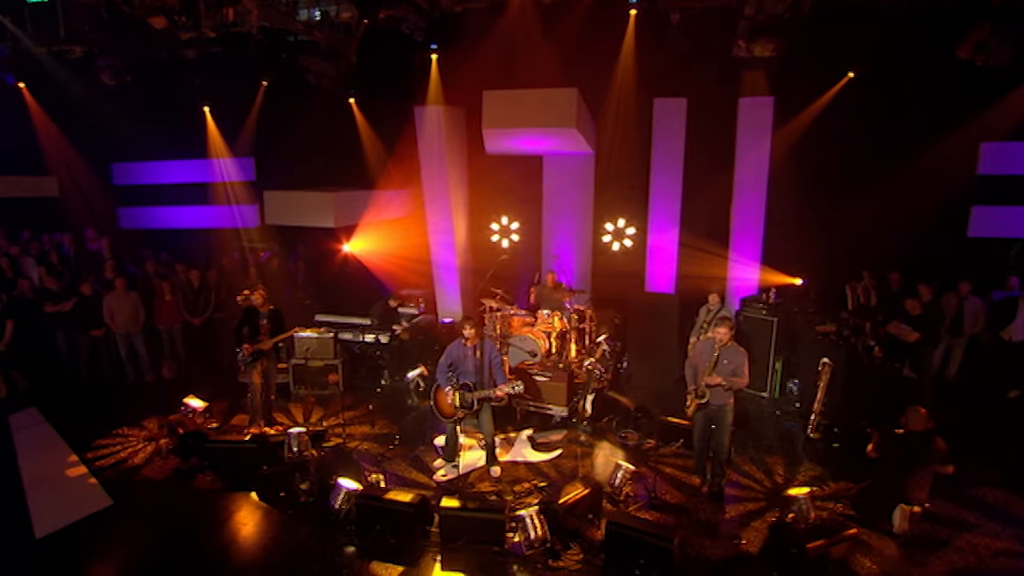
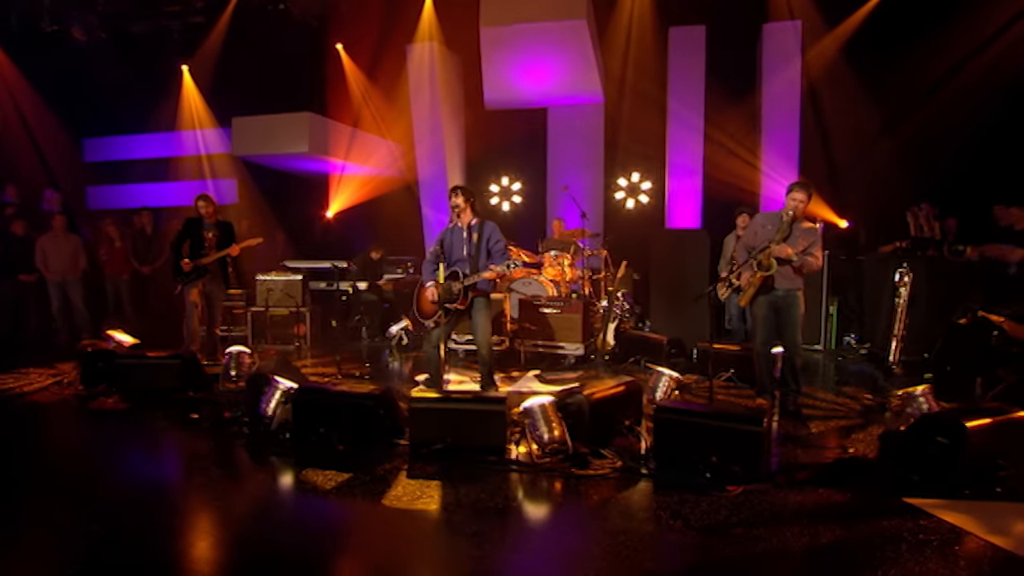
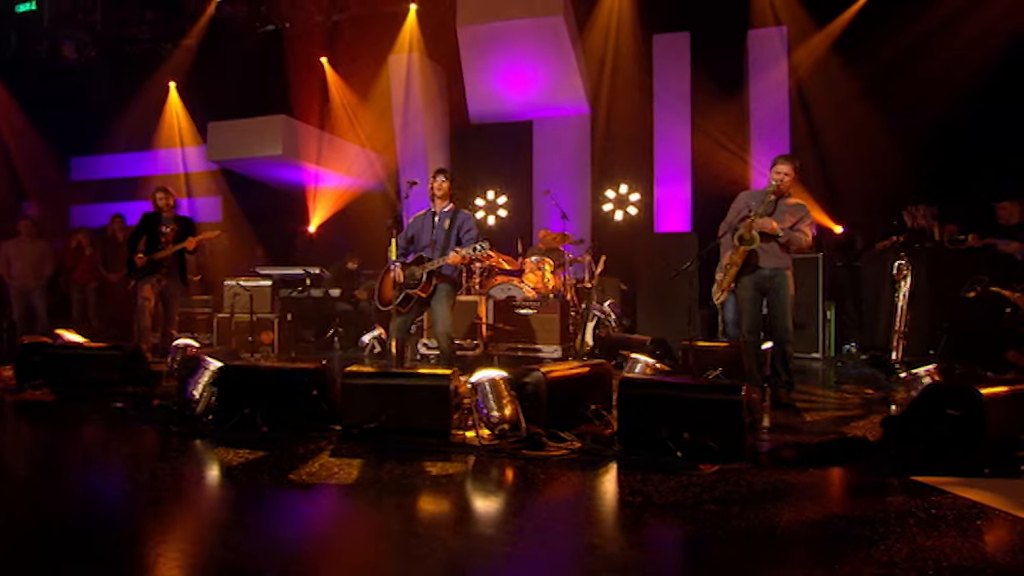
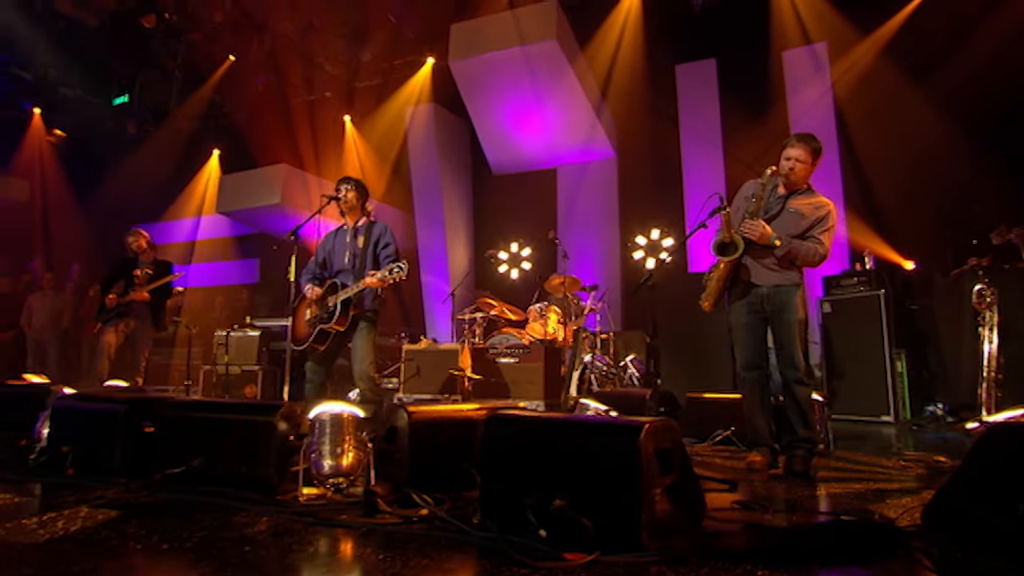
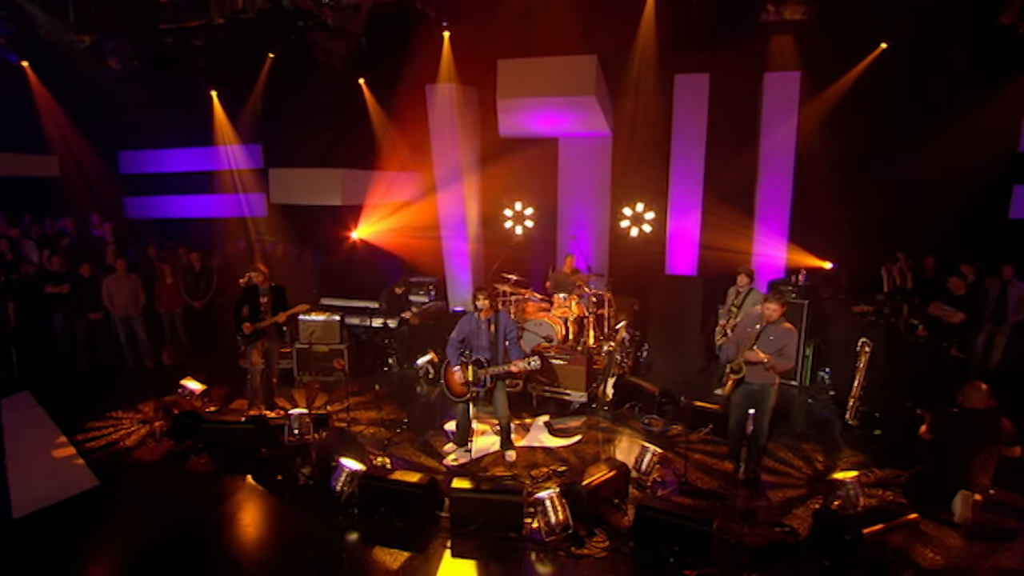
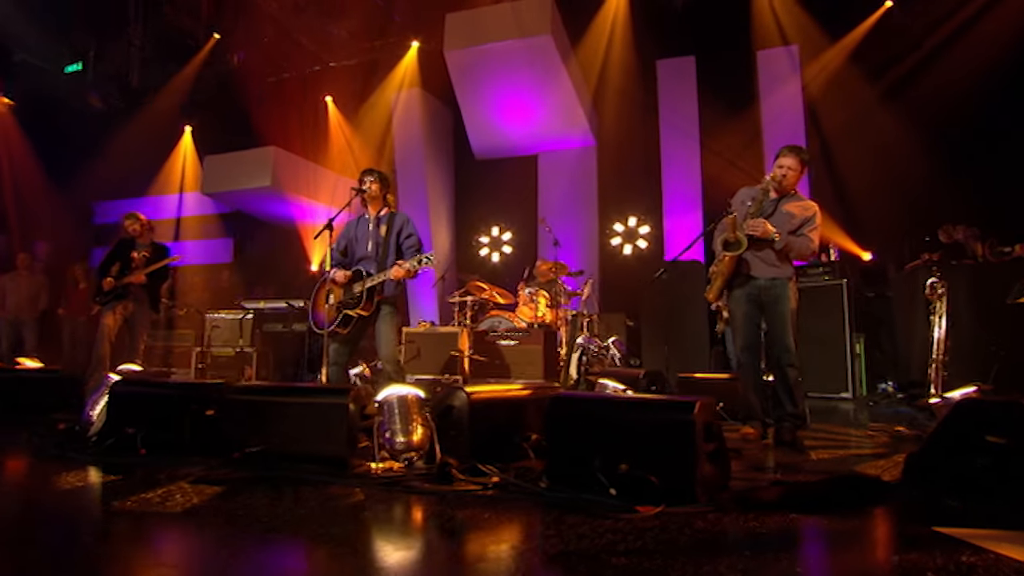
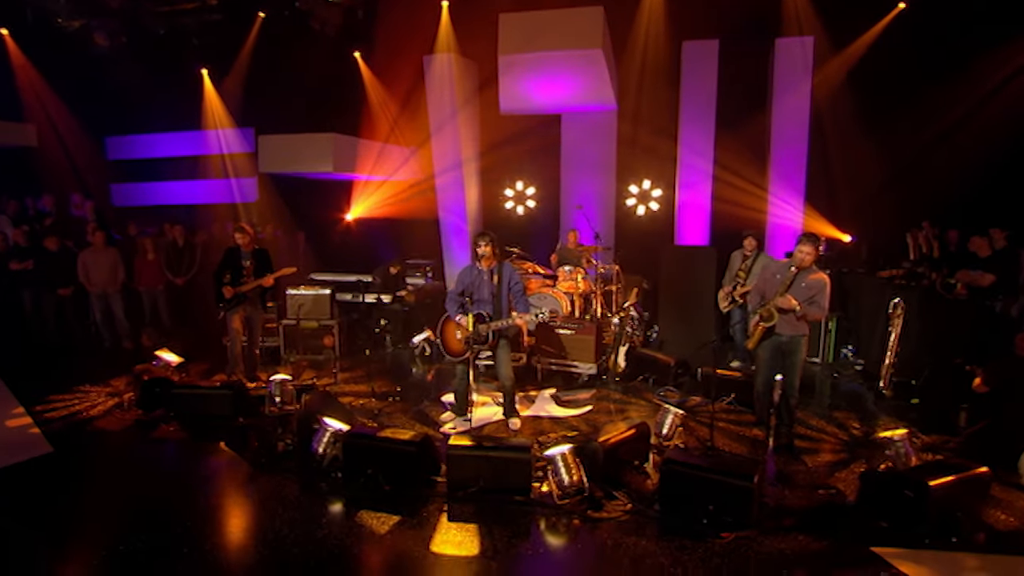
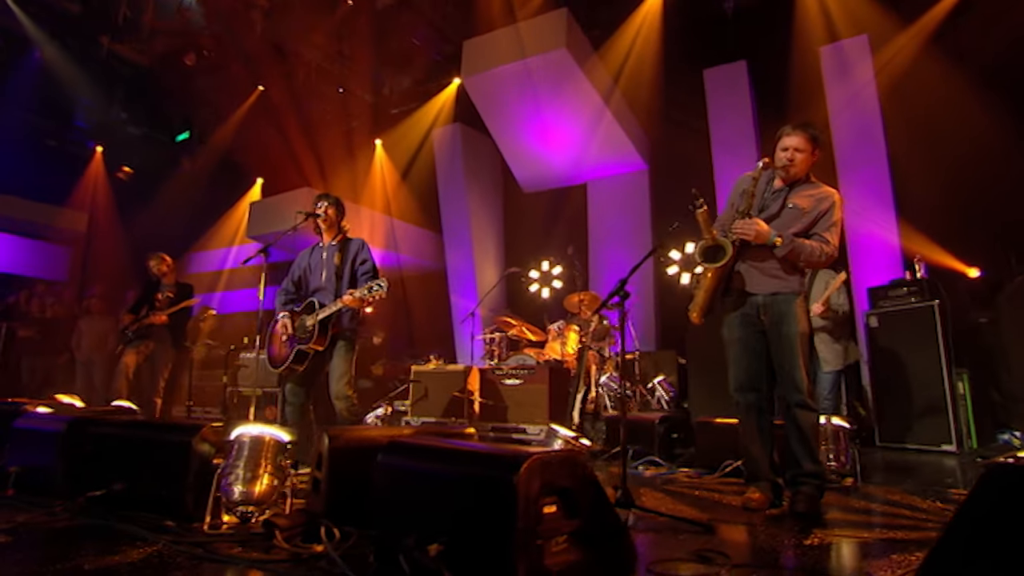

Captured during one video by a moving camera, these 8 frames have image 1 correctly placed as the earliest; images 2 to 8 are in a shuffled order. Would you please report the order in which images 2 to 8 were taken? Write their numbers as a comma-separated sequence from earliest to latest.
5, 7, 2, 3, 6, 4, 8
